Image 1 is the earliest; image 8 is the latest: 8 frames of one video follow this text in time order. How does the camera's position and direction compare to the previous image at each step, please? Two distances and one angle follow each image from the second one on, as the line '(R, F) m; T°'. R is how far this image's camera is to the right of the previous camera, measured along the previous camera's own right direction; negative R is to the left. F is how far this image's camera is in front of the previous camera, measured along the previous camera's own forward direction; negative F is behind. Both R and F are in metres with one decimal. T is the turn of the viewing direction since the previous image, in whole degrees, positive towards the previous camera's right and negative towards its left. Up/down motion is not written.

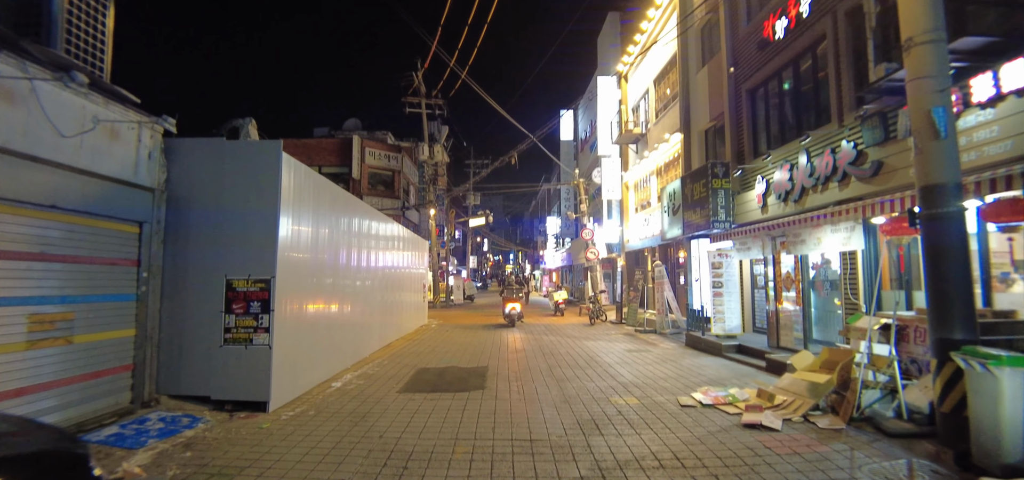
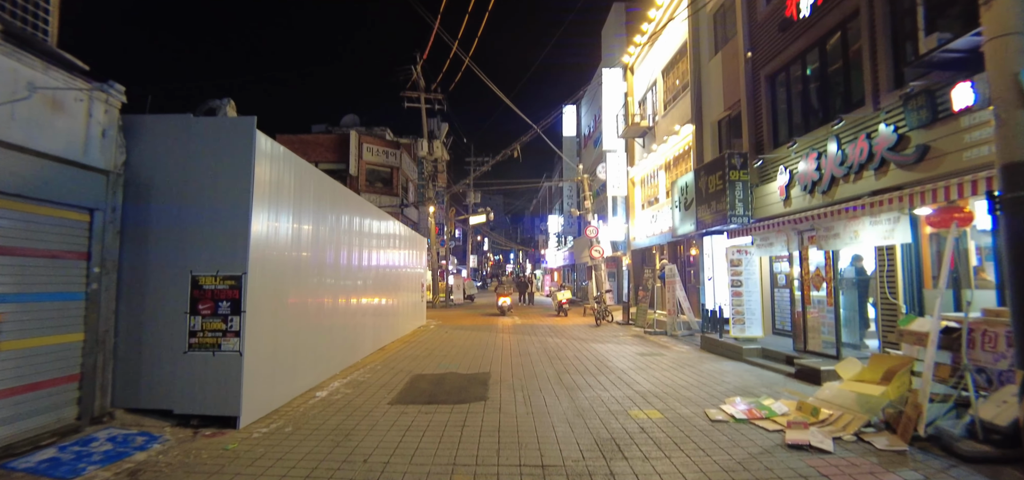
(-0.1, +0.8) m; 0°
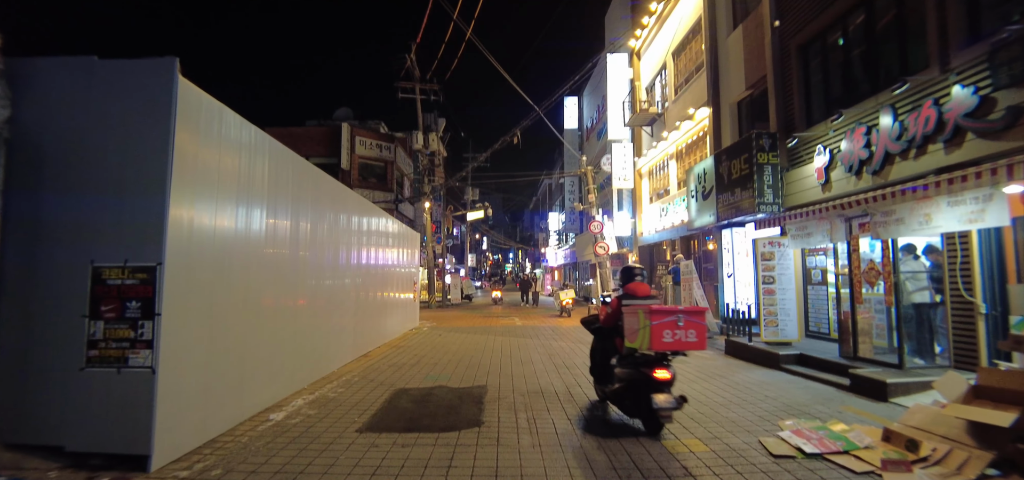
(0.0, +1.4) m; 0°
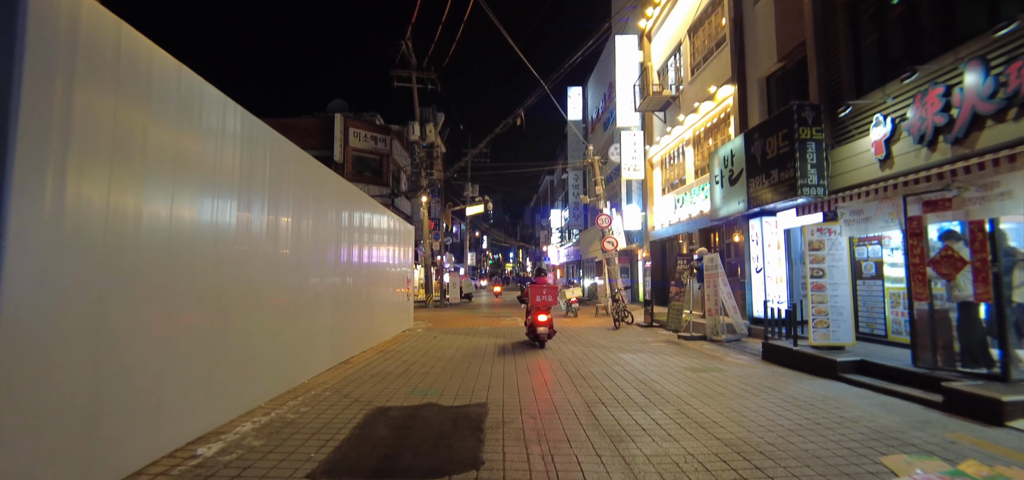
(-0.1, +1.4) m; 0°
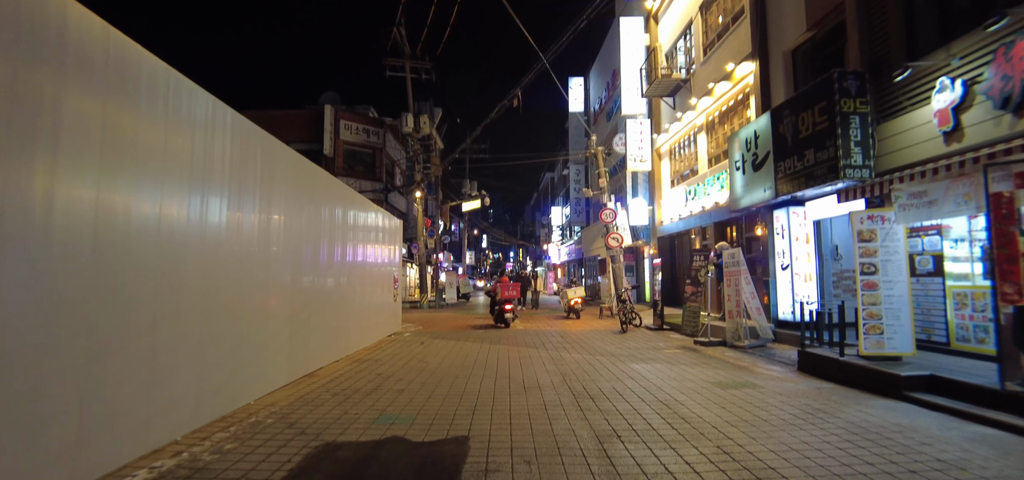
(+0.1, +1.3) m; 0°
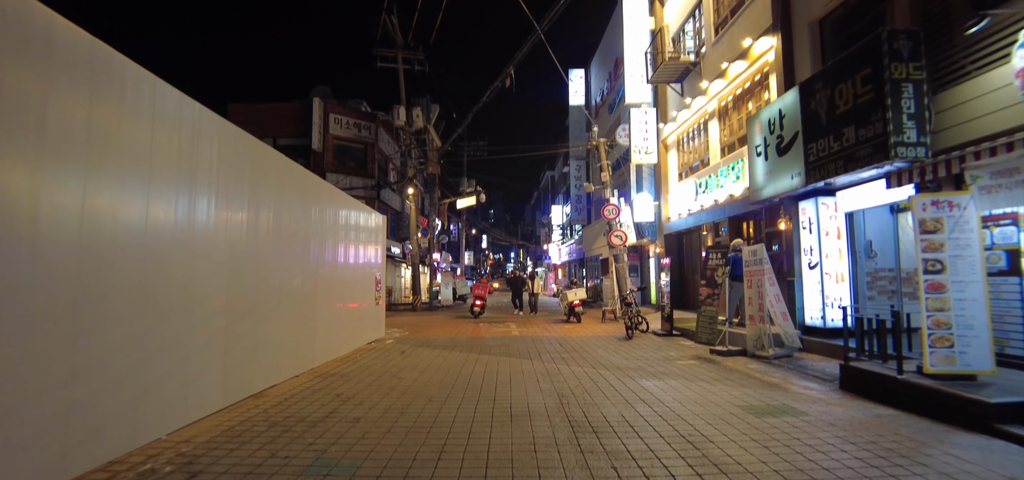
(+0.2, +1.3) m; 0°
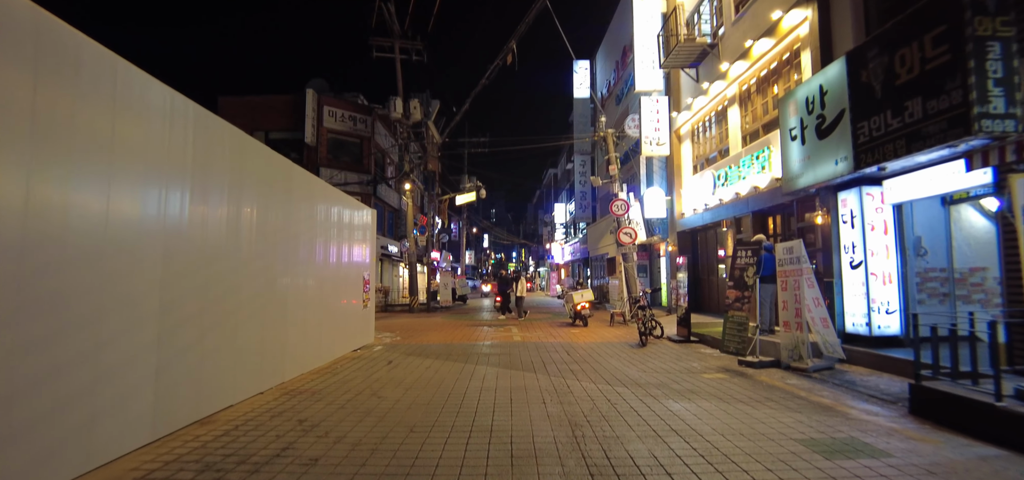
(0.0, +1.1) m; 0°
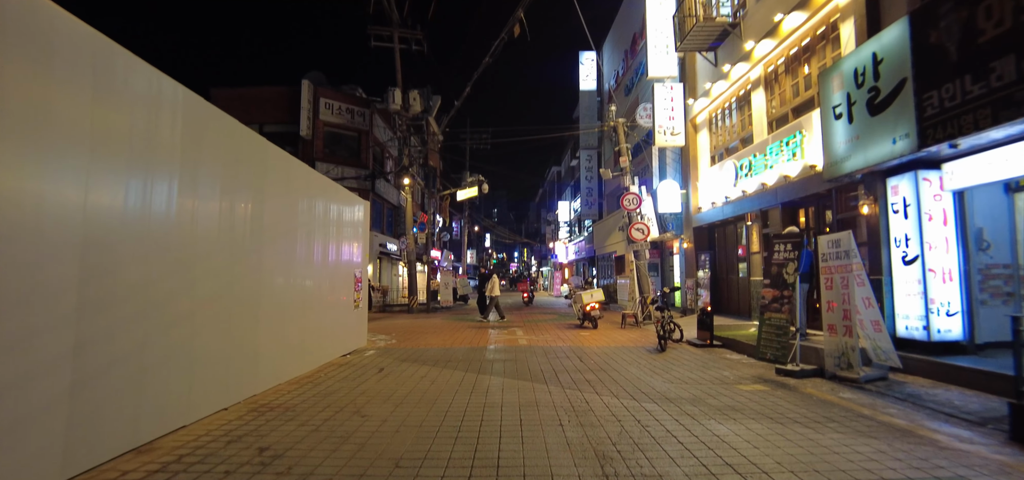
(-0.1, +1.0) m; 0°
